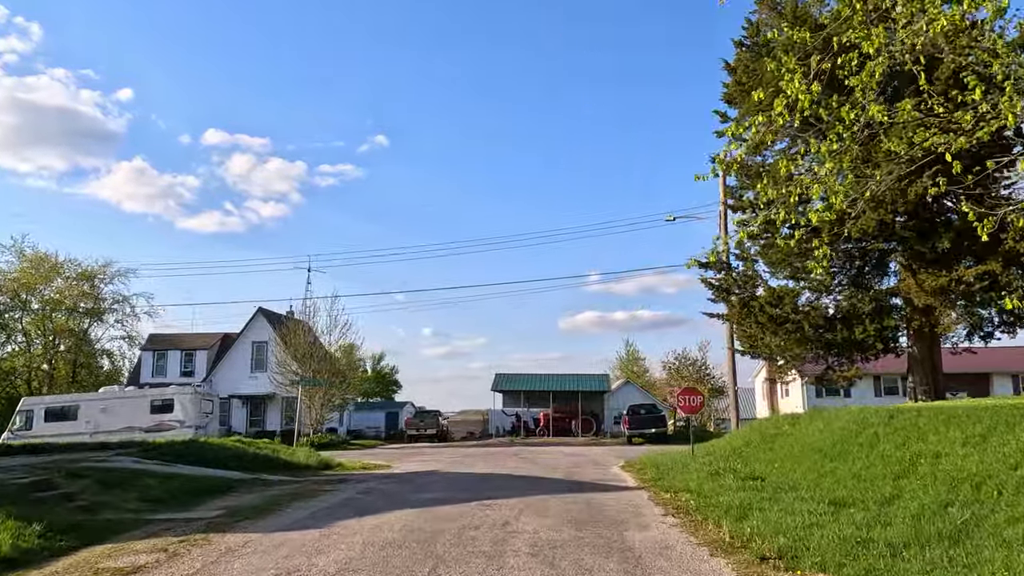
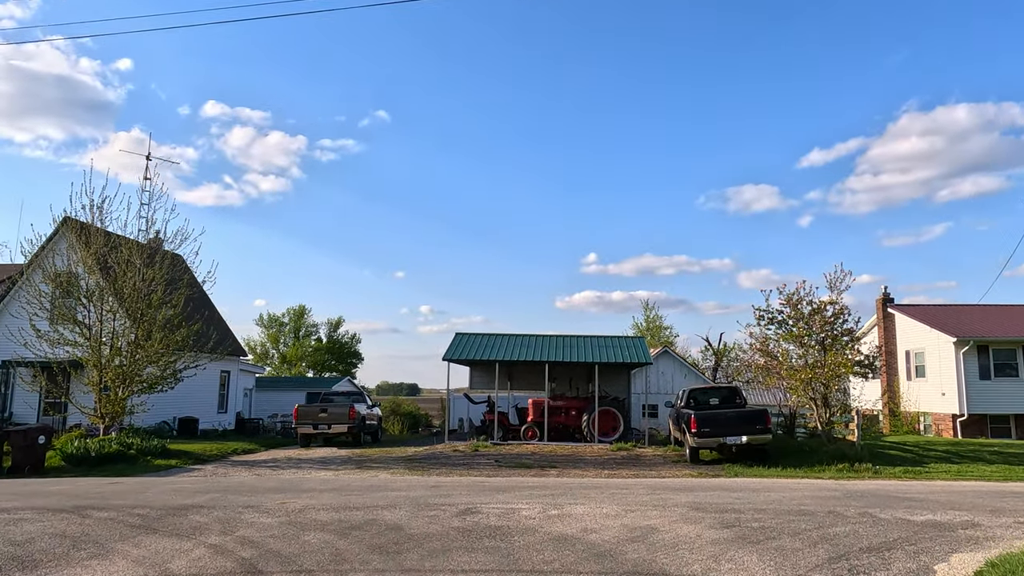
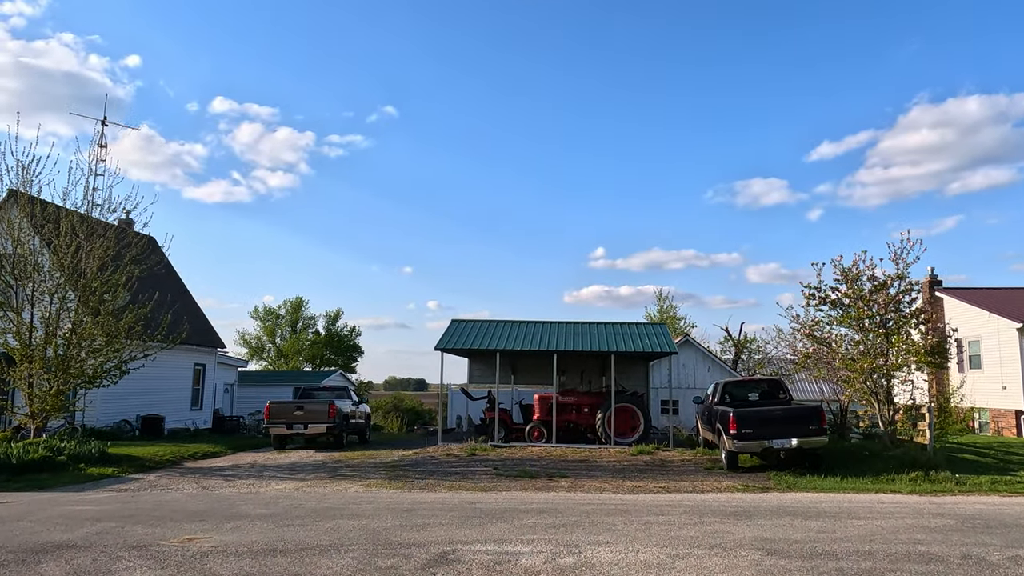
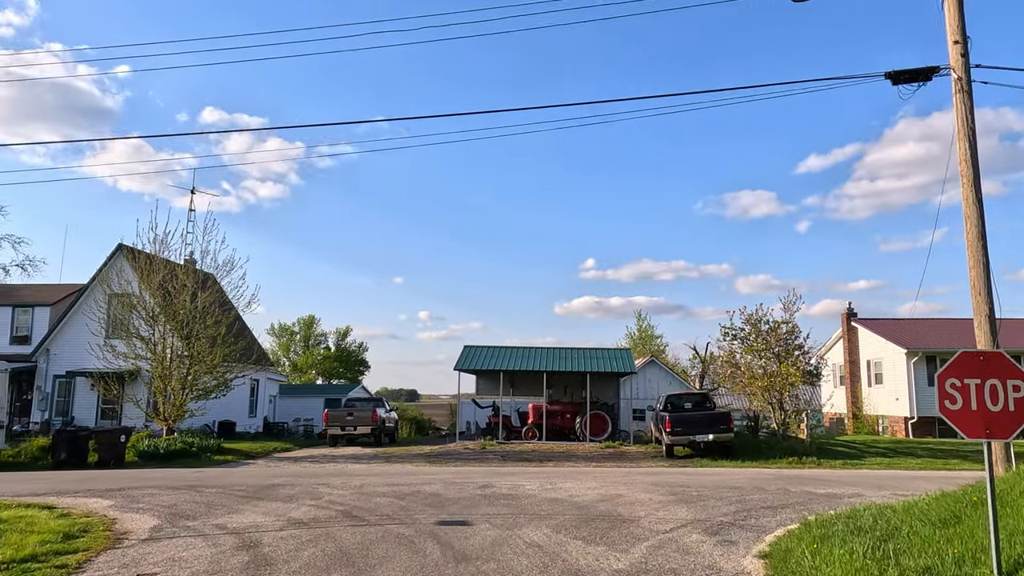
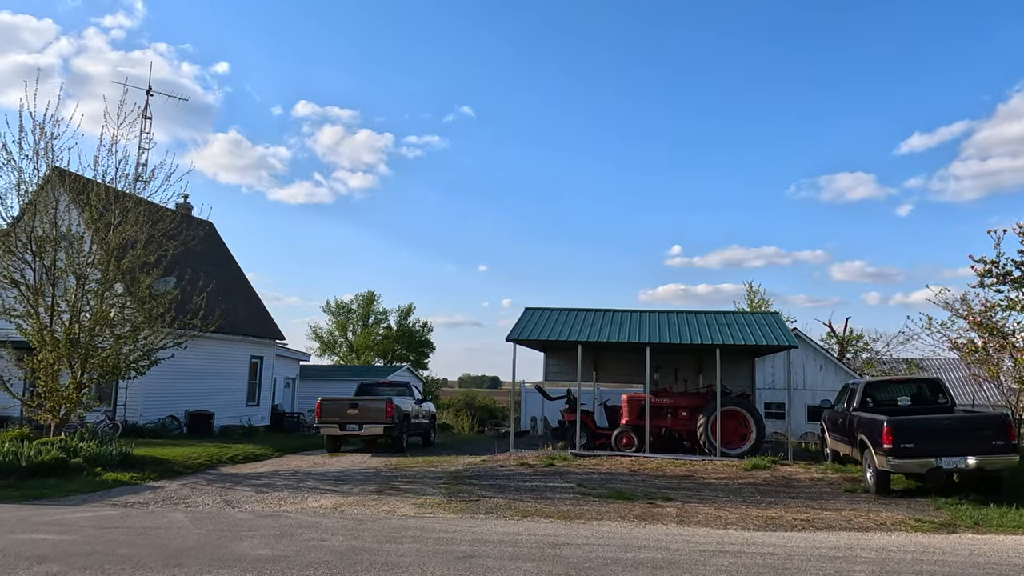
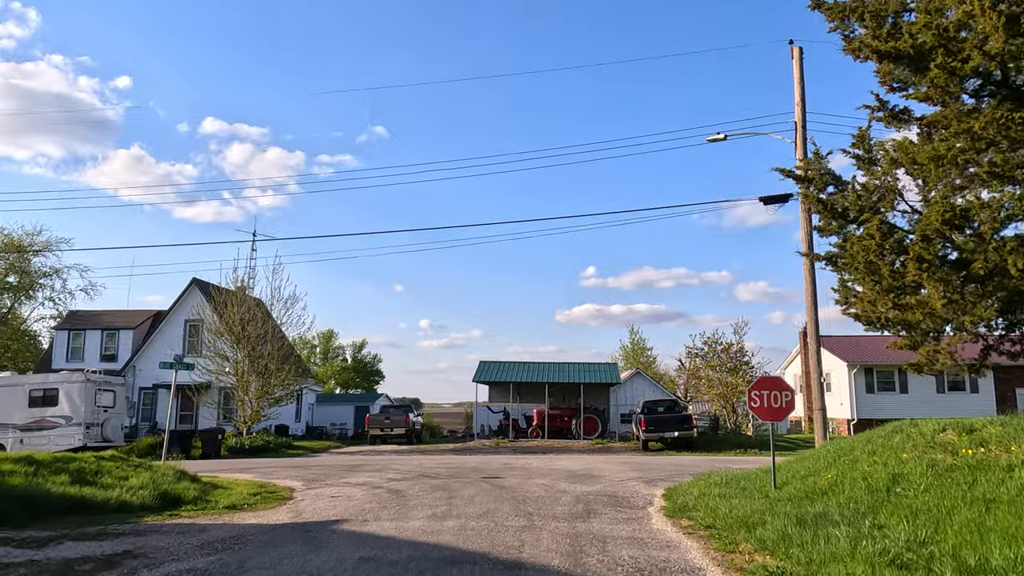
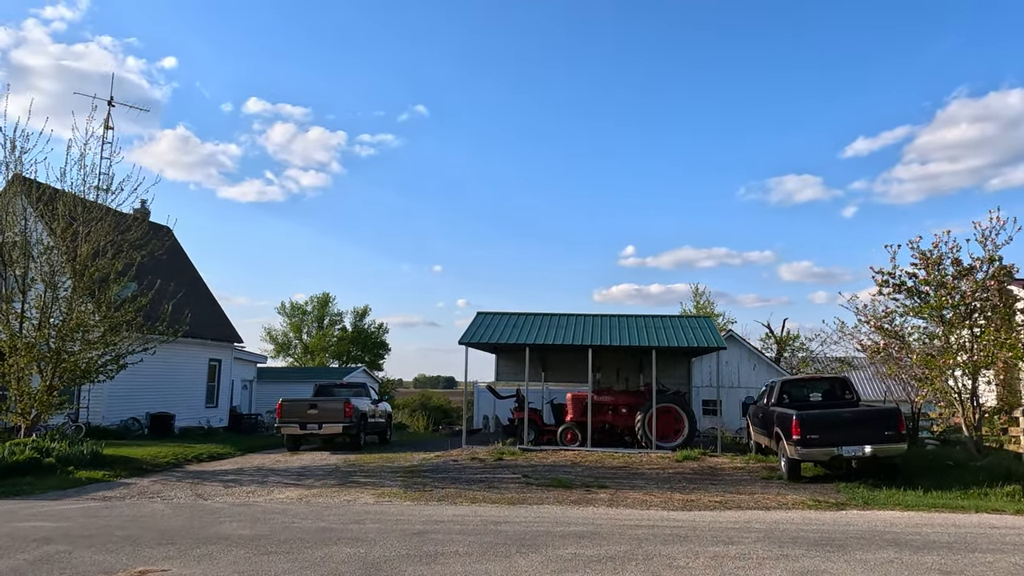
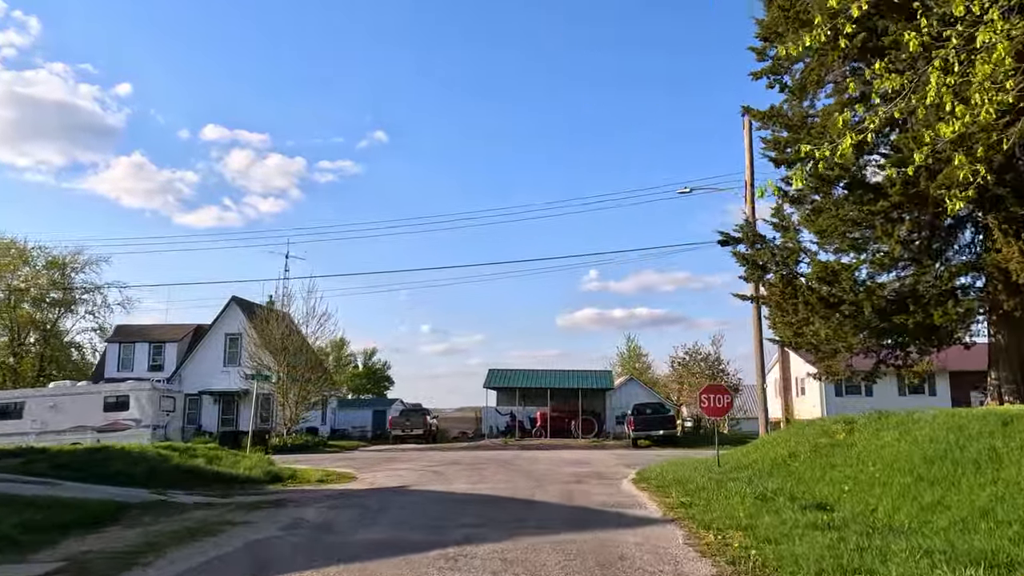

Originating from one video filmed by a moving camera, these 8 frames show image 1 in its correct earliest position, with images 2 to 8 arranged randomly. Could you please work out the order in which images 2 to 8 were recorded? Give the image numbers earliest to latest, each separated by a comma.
8, 6, 4, 2, 3, 7, 5
